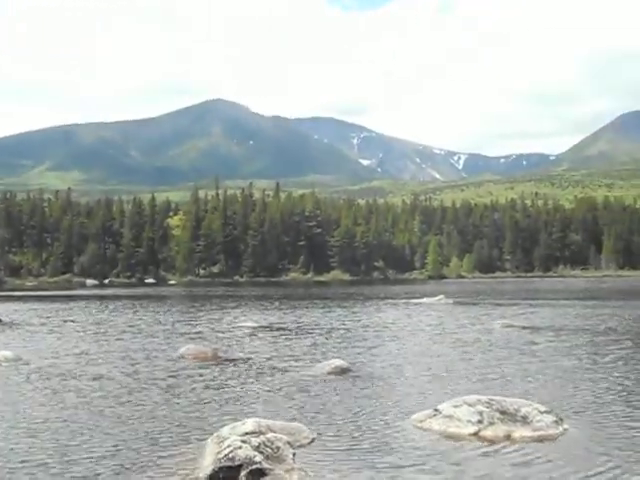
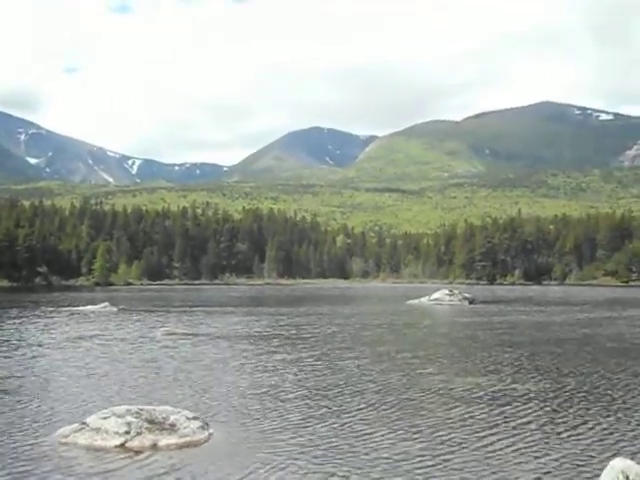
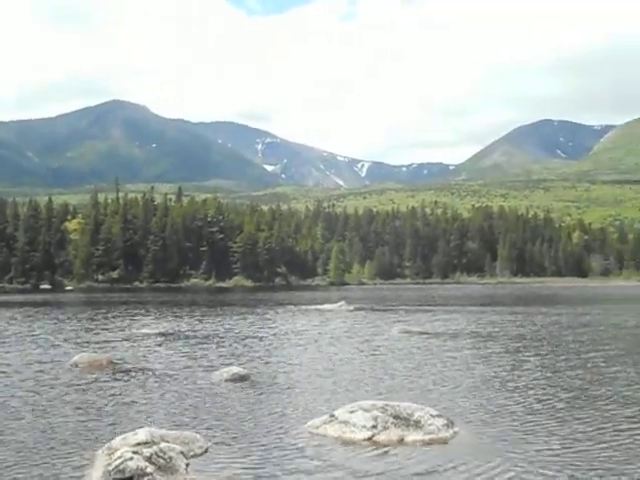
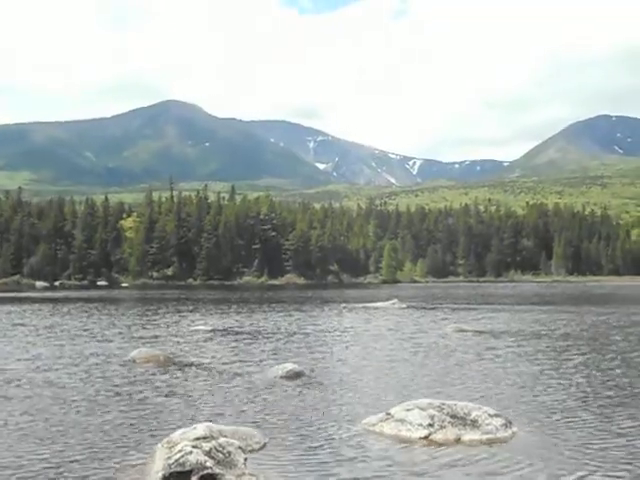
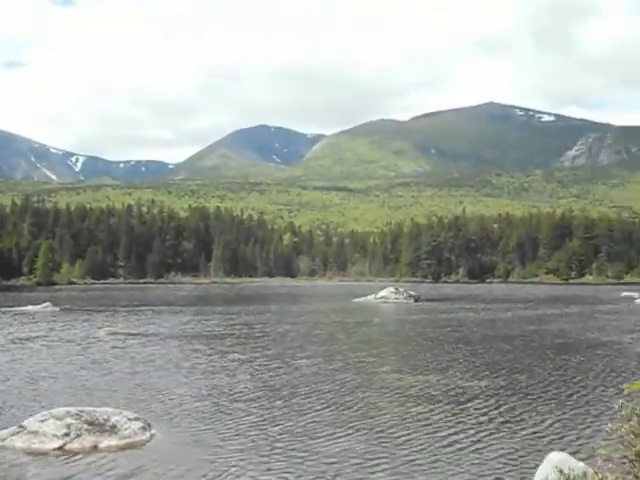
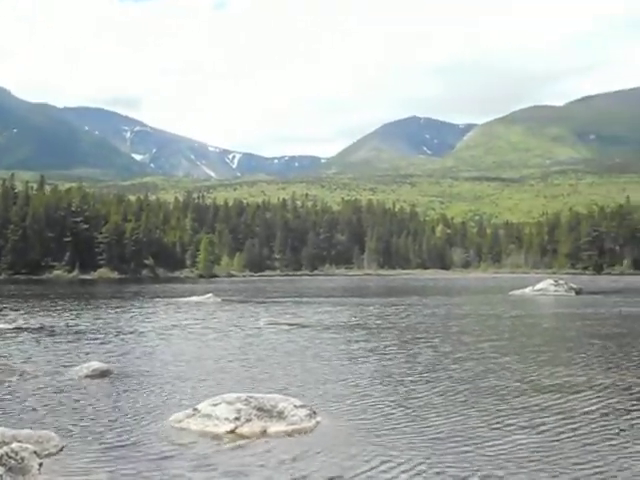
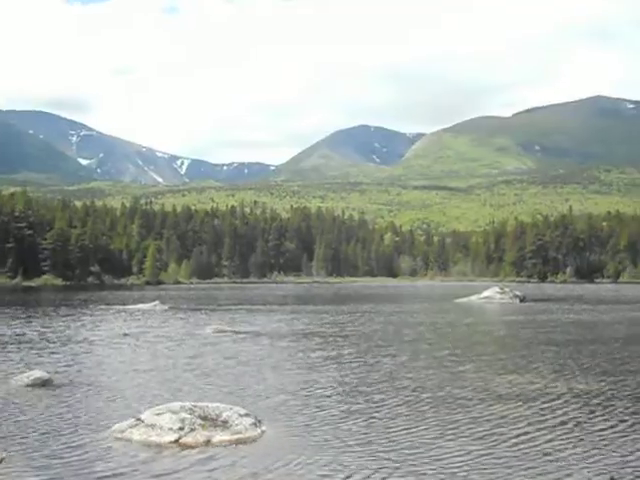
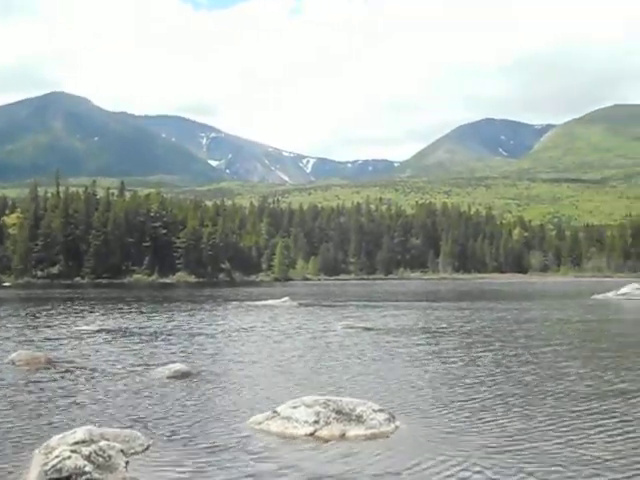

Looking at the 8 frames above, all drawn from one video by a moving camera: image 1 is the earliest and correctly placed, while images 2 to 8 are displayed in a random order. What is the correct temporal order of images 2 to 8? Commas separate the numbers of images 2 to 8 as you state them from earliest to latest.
4, 3, 8, 6, 7, 2, 5
